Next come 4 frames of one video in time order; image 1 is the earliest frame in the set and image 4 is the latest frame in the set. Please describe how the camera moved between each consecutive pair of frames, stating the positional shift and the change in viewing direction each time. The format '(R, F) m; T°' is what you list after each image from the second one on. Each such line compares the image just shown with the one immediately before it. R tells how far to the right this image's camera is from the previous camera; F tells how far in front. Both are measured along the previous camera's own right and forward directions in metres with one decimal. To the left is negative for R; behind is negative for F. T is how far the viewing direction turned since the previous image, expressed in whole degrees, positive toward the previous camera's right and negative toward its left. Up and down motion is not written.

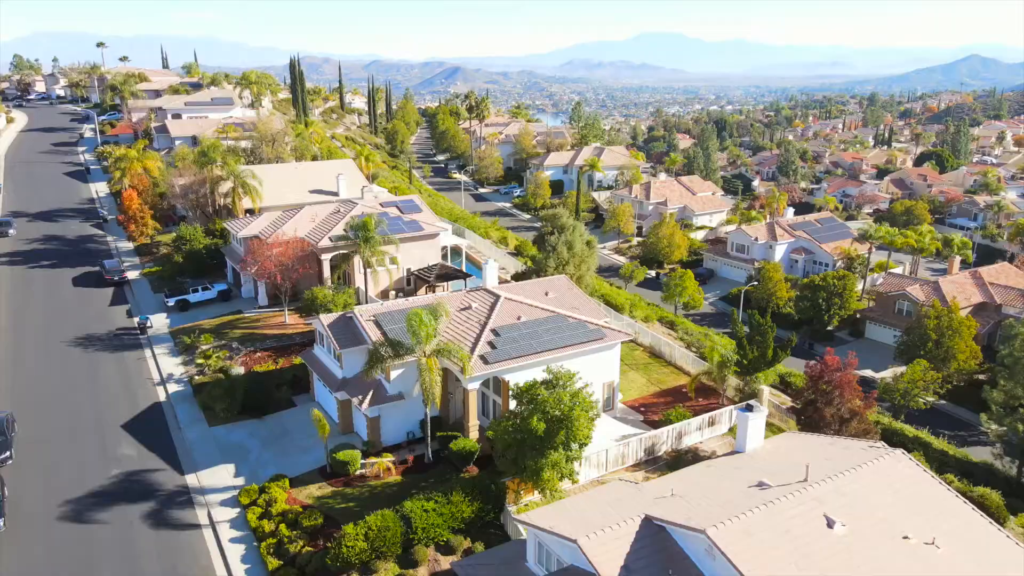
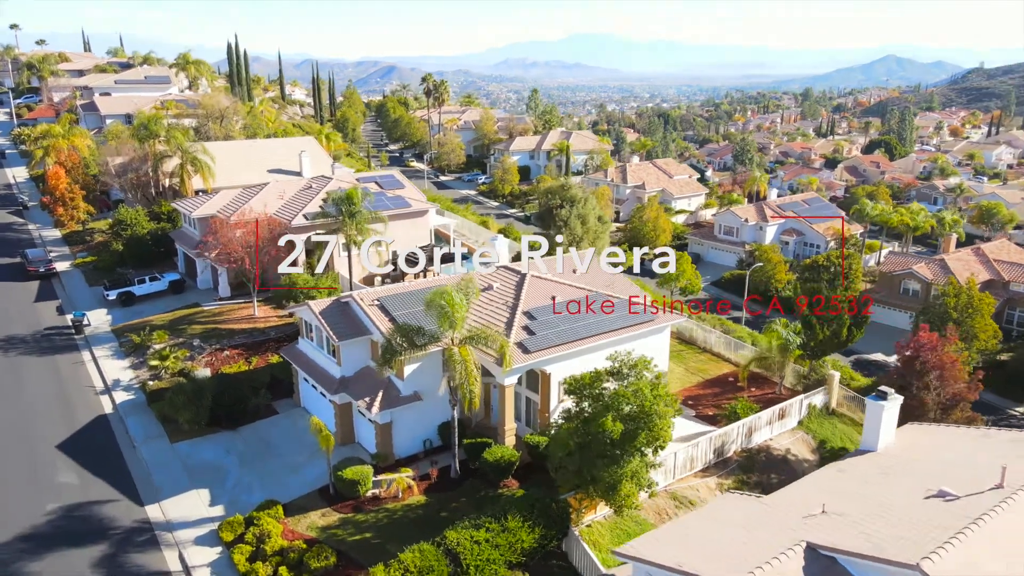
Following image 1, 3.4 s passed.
(-3.4, +5.6) m; +5°
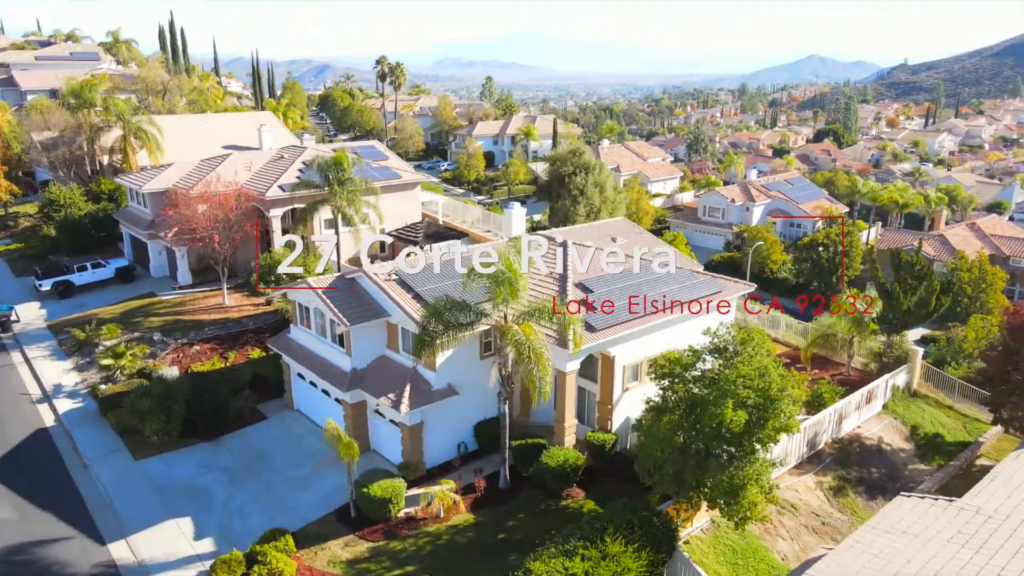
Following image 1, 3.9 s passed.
(-3.2, +4.7) m; +5°
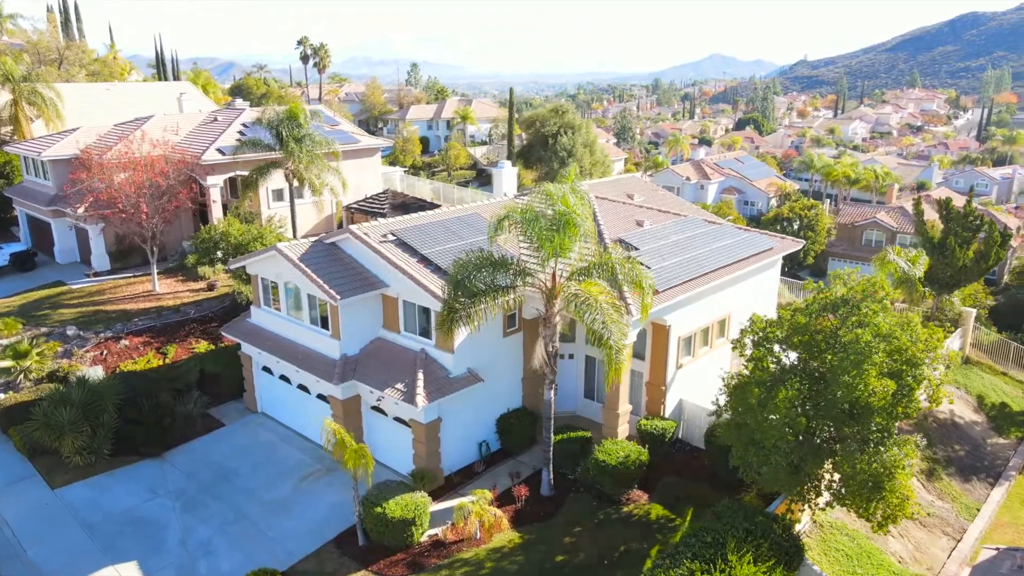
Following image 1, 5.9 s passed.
(-2.6, +4.2) m; +6°
